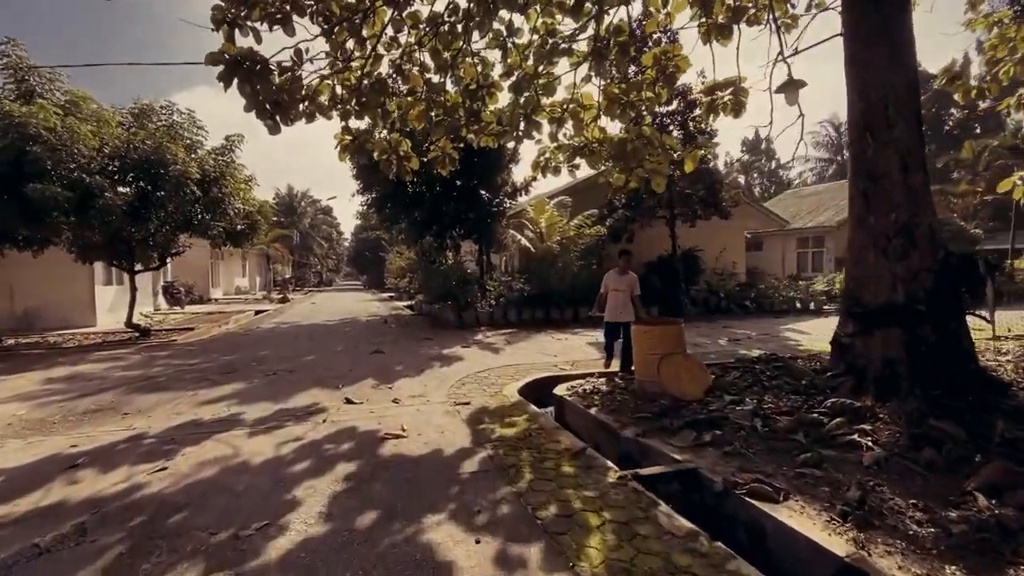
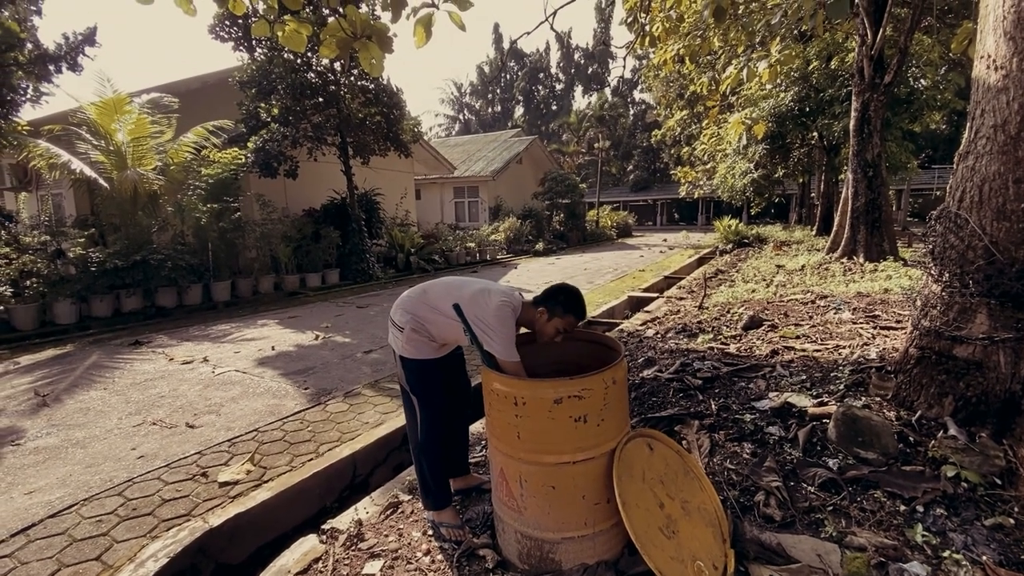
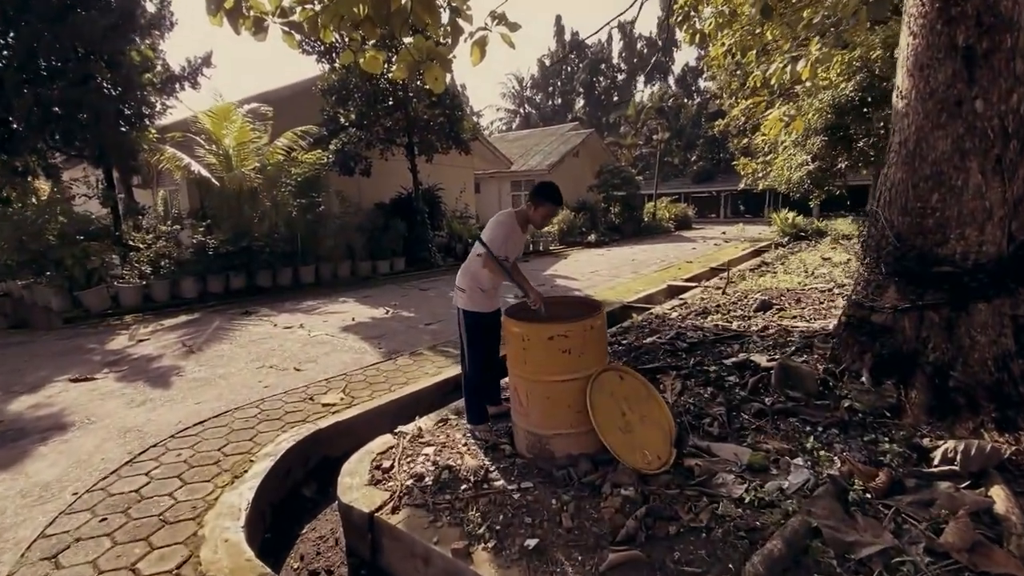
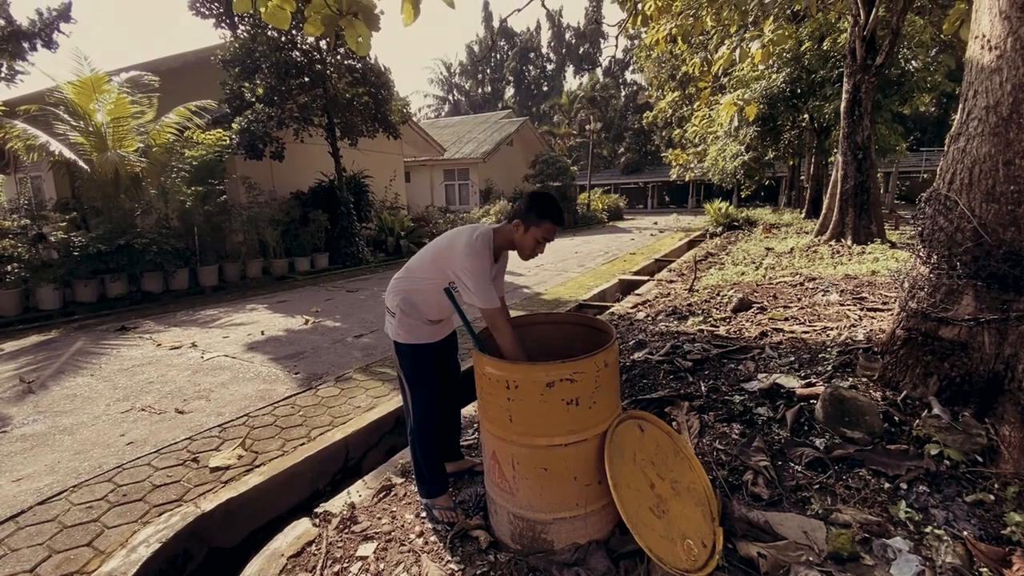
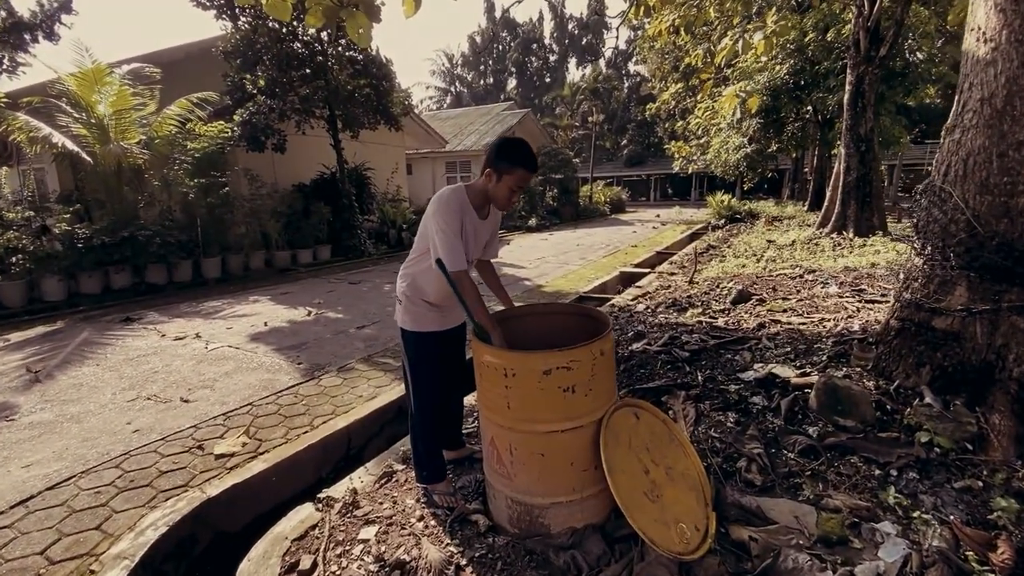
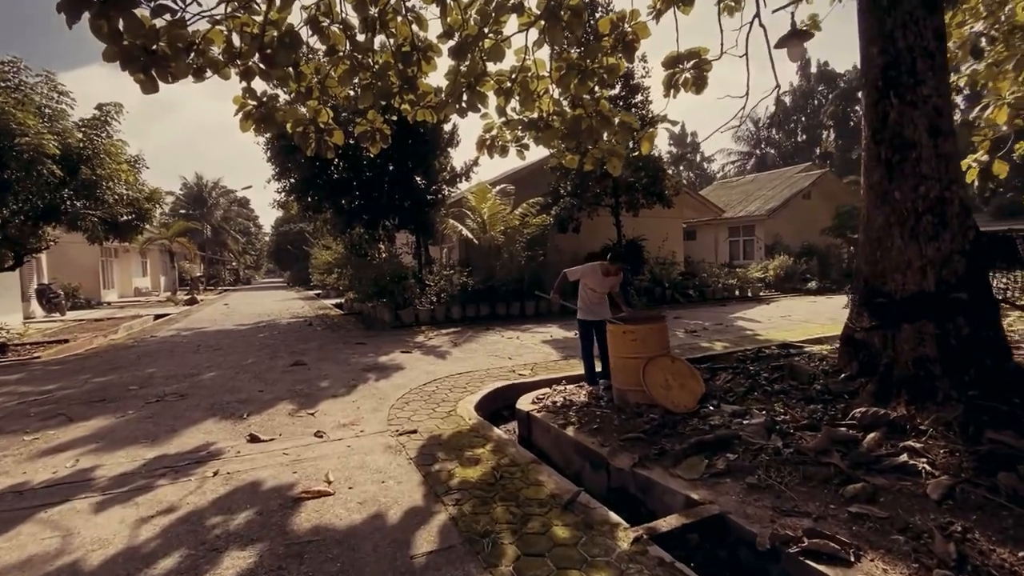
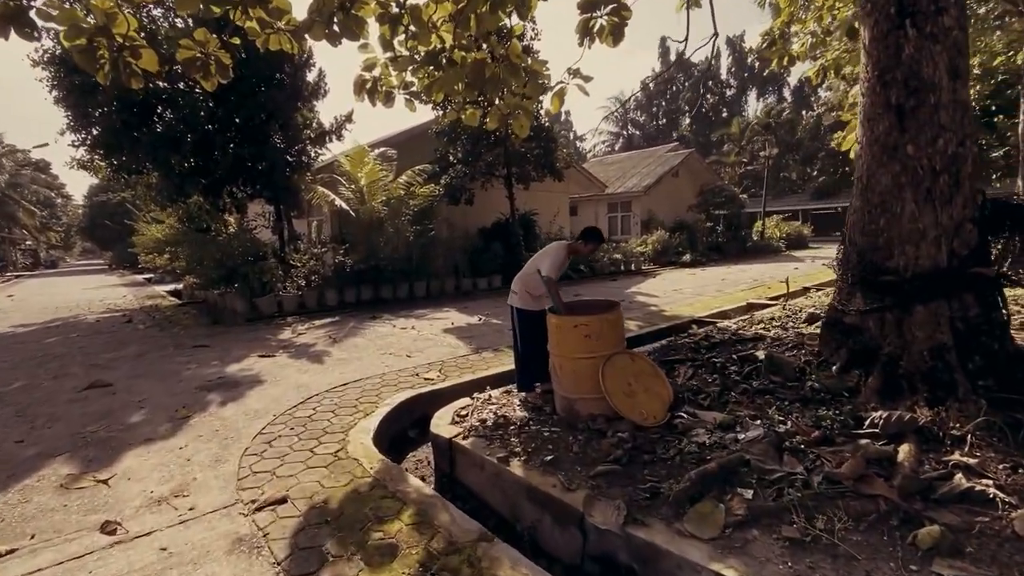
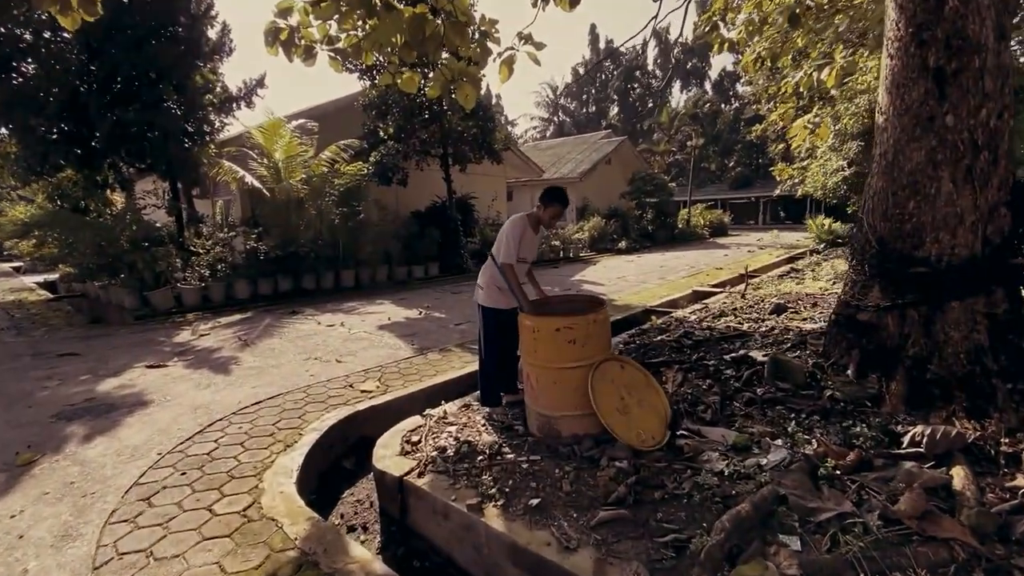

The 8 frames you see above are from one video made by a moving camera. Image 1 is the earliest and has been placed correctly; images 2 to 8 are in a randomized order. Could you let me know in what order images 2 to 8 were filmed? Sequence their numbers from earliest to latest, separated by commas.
6, 7, 8, 3, 5, 4, 2
